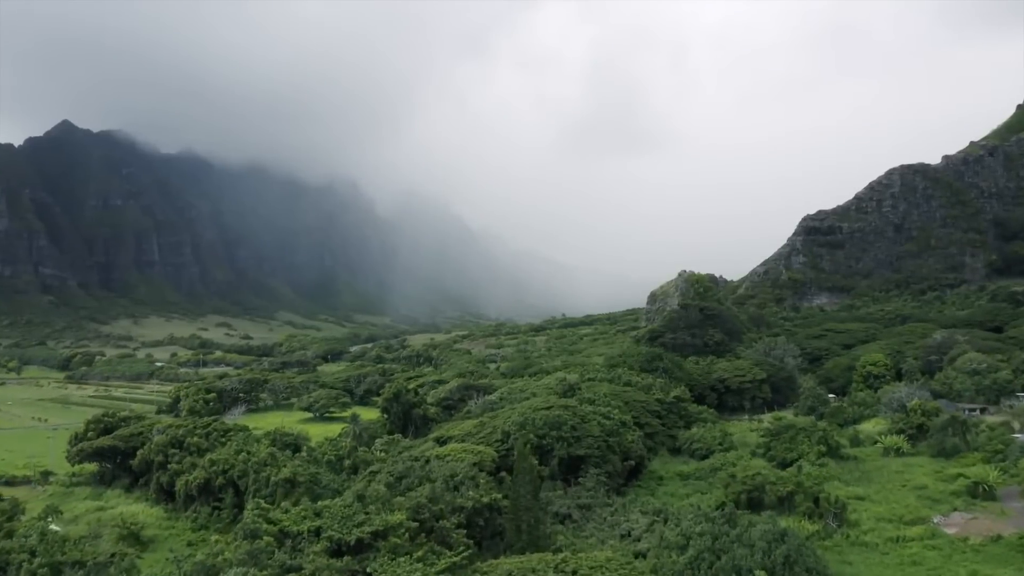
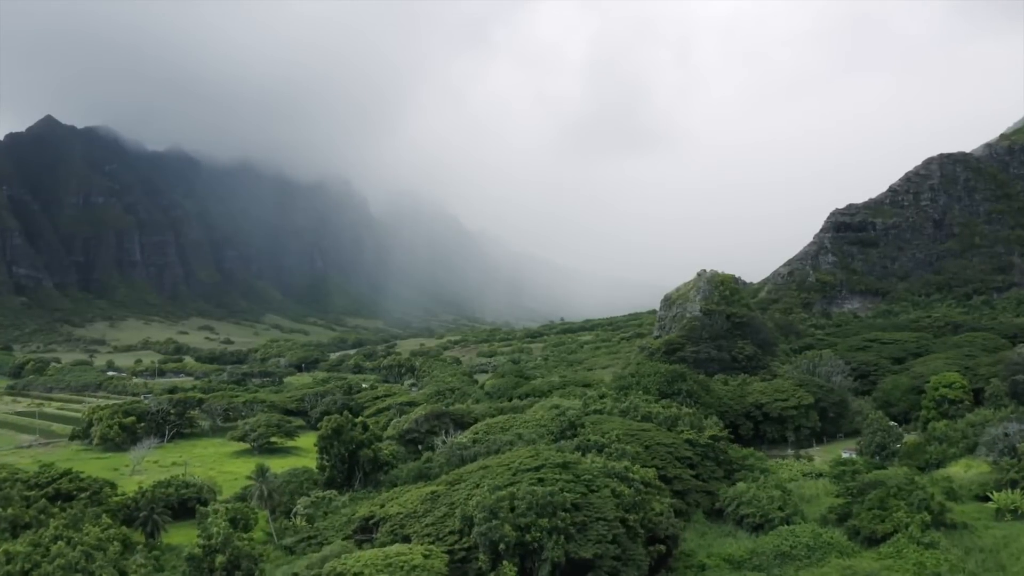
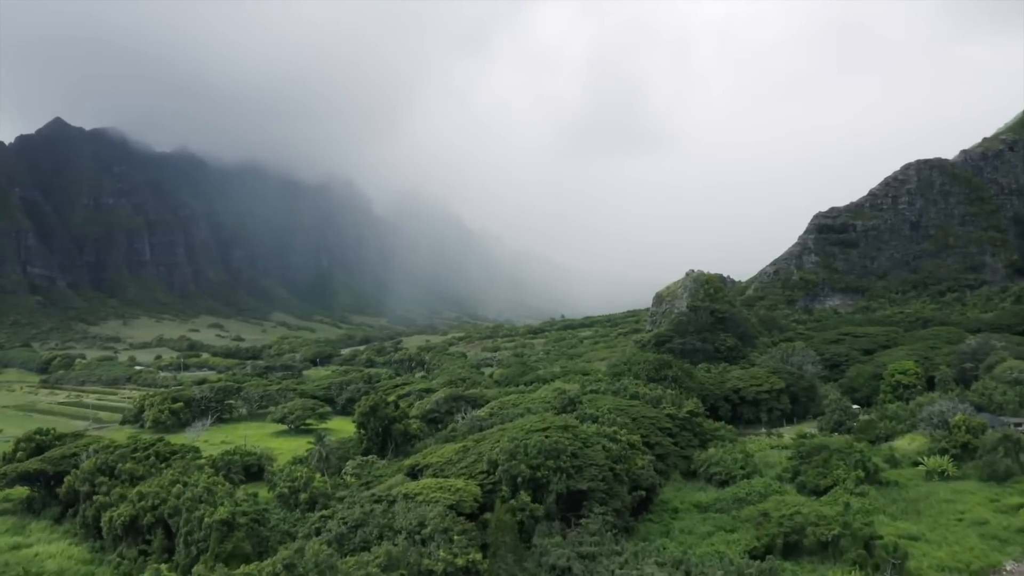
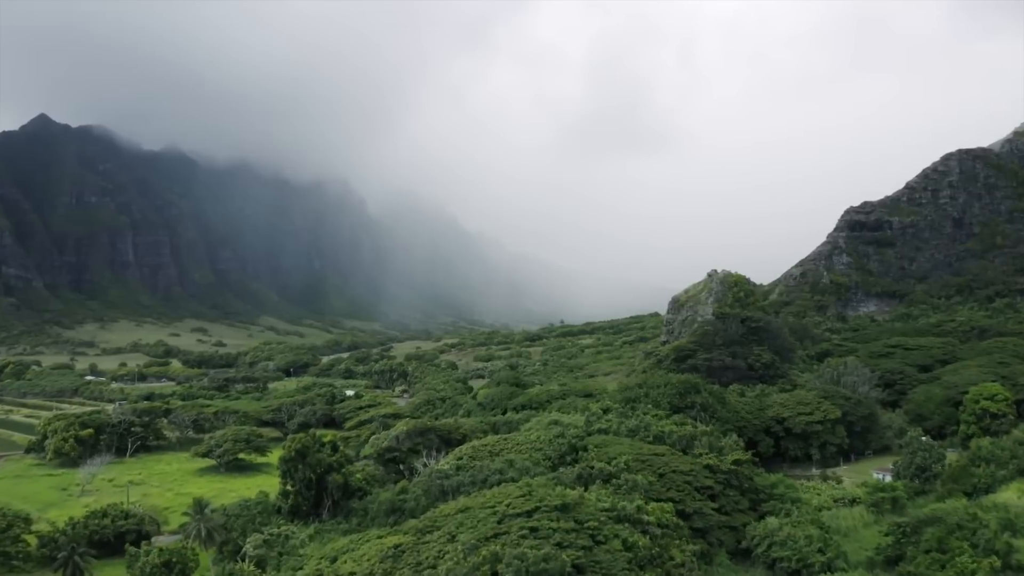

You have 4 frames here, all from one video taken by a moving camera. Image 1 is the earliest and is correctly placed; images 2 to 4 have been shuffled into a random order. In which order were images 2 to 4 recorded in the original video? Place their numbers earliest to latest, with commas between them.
3, 2, 4
